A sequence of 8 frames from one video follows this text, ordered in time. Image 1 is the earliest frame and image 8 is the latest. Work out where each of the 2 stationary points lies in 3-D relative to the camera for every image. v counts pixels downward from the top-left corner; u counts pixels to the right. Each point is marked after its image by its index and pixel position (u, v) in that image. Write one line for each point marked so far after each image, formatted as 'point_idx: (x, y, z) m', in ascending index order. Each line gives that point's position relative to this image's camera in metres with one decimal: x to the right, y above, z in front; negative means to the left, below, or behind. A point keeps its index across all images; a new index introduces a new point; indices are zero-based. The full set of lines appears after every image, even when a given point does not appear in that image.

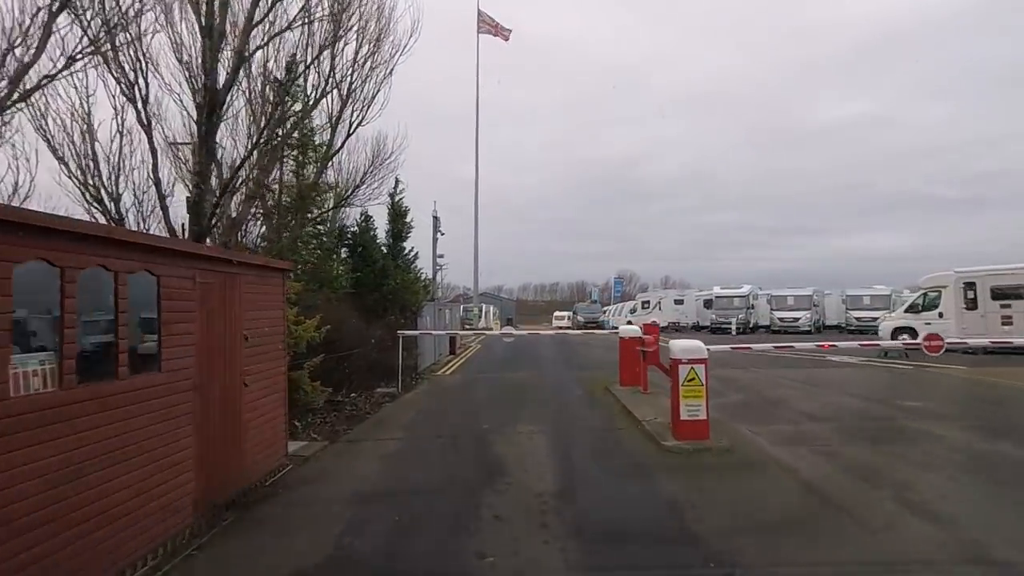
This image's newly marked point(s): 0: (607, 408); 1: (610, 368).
0: (+2.3, -2.9, +12.9) m
1: (+3.8, -3.1, +19.9) m
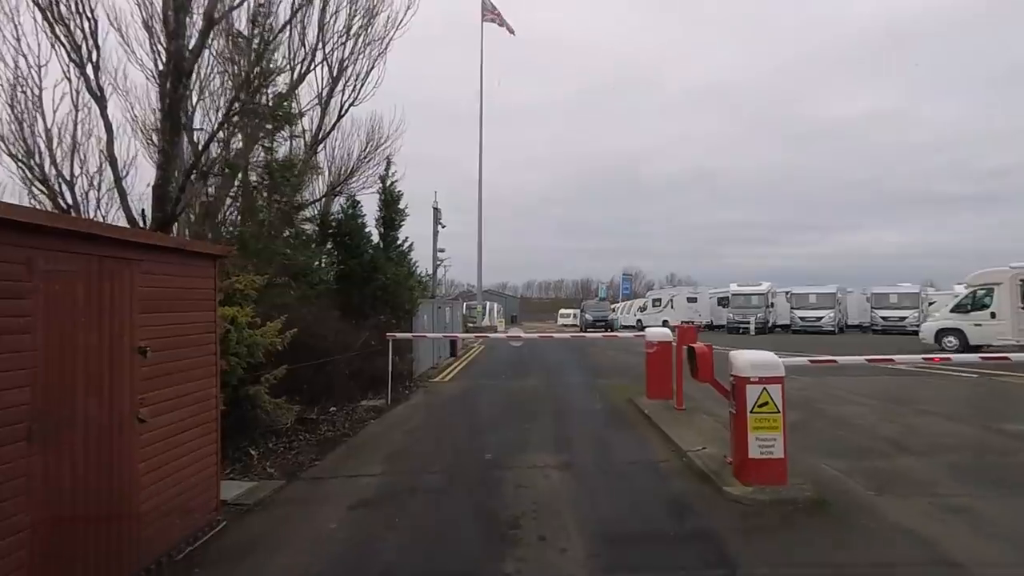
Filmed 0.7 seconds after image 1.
0: (+2.5, -2.8, +10.8) m
1: (+4.0, -3.0, +17.8) m
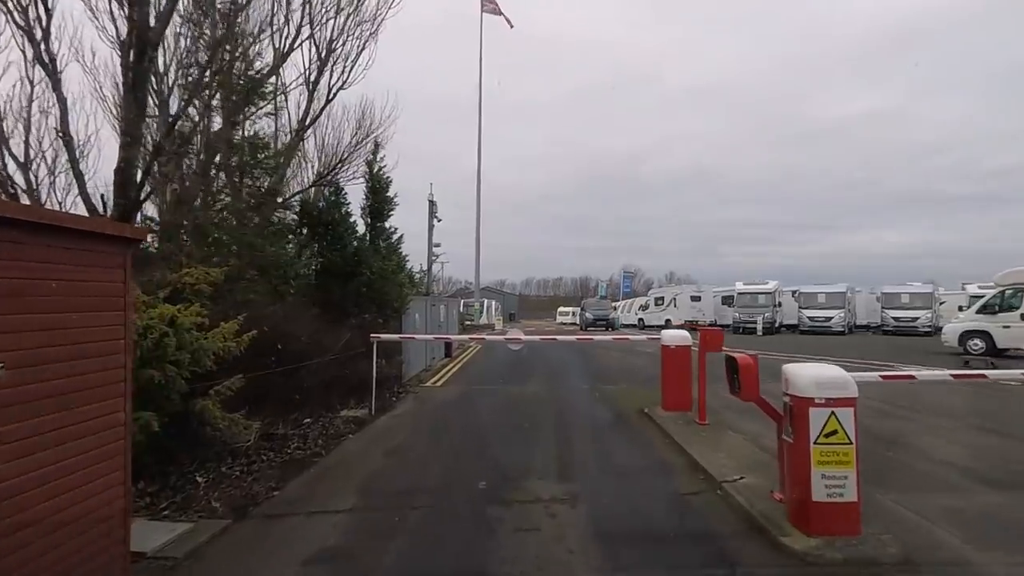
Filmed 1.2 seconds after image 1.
0: (+2.4, -2.7, +9.5) m
1: (+3.9, -2.9, +16.5) m
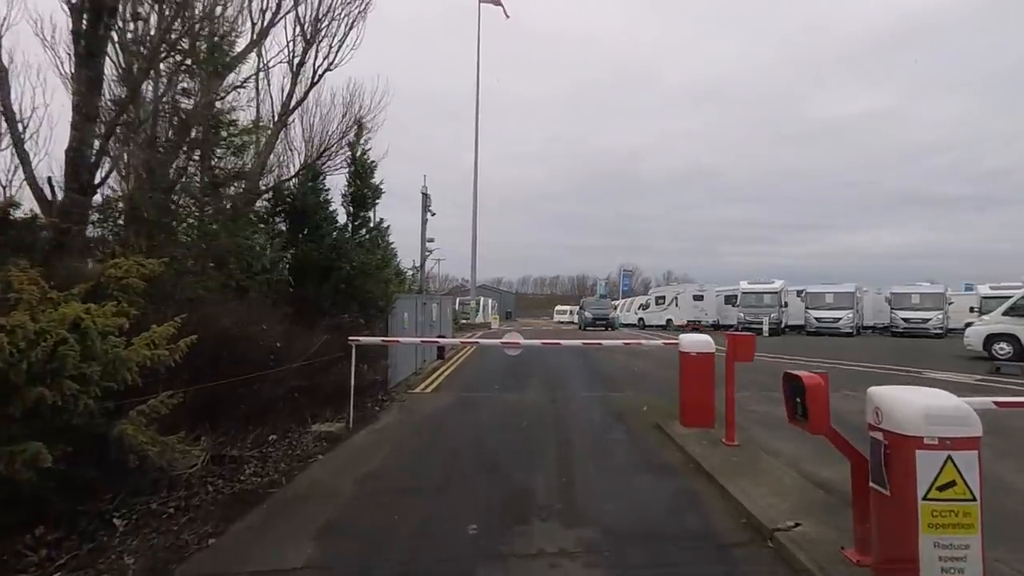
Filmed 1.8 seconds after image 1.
0: (+2.4, -2.7, +8.2) m
1: (+3.8, -2.9, +15.2) m
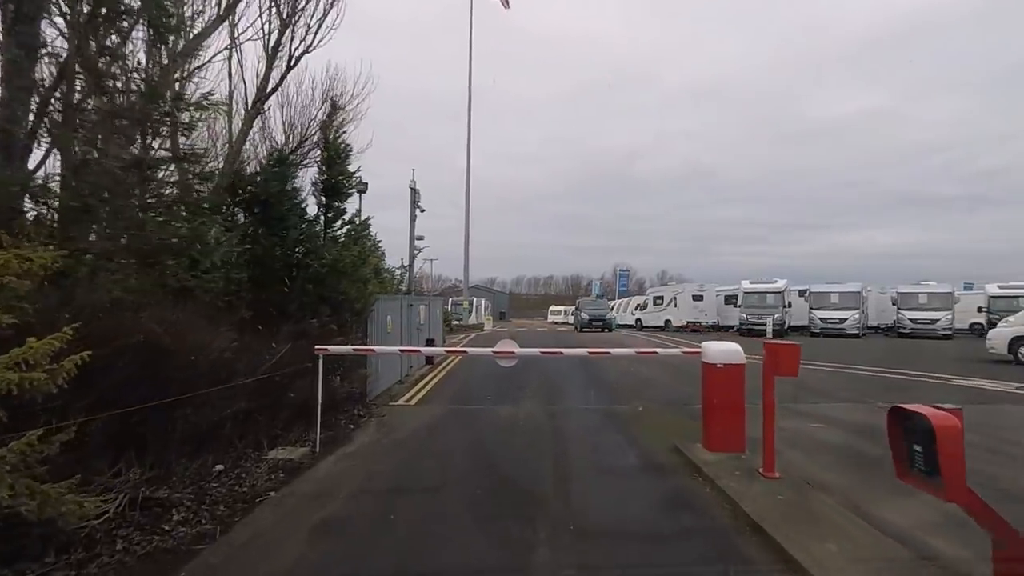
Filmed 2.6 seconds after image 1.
0: (+2.3, -2.7, +6.8) m
1: (+3.7, -2.9, +13.8) m
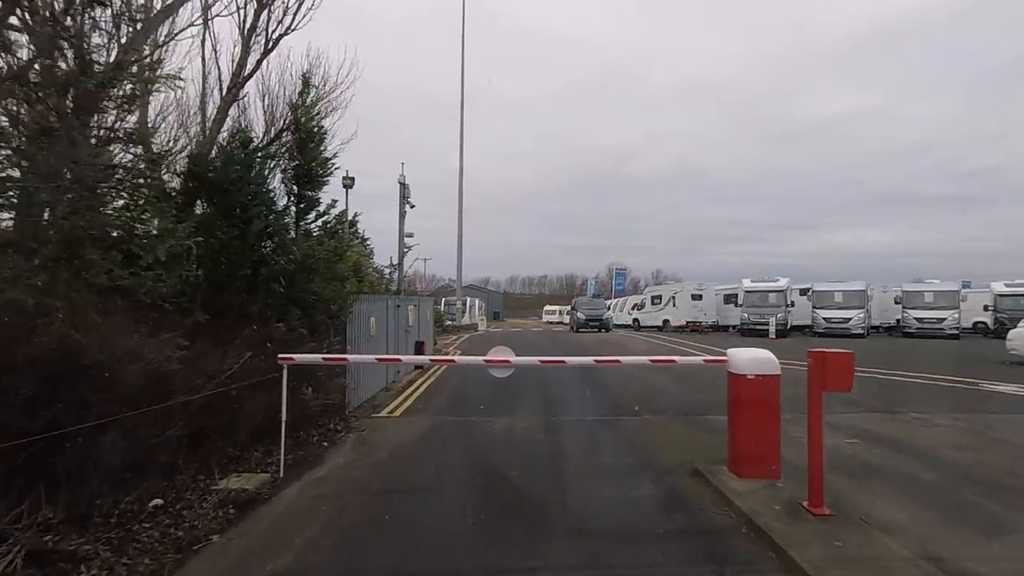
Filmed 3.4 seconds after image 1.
0: (+2.3, -2.7, +5.6) m
1: (+3.5, -2.8, +12.7) m
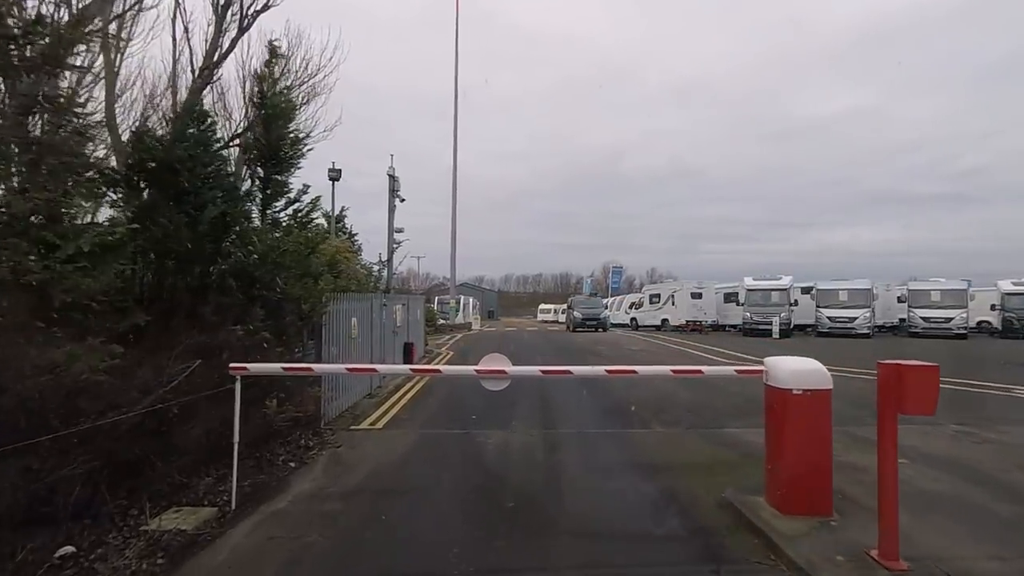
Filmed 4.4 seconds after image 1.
0: (+2.2, -2.6, +4.5) m
1: (+3.4, -2.8, +11.5) m
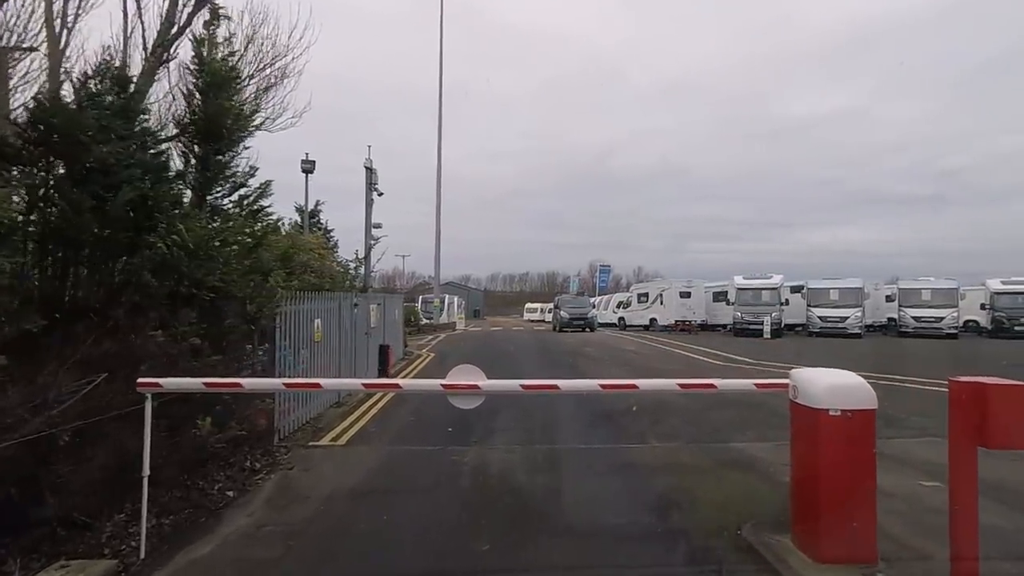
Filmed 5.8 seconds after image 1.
0: (+2.0, -2.6, +3.5) m
1: (+3.1, -2.7, +10.6) m
